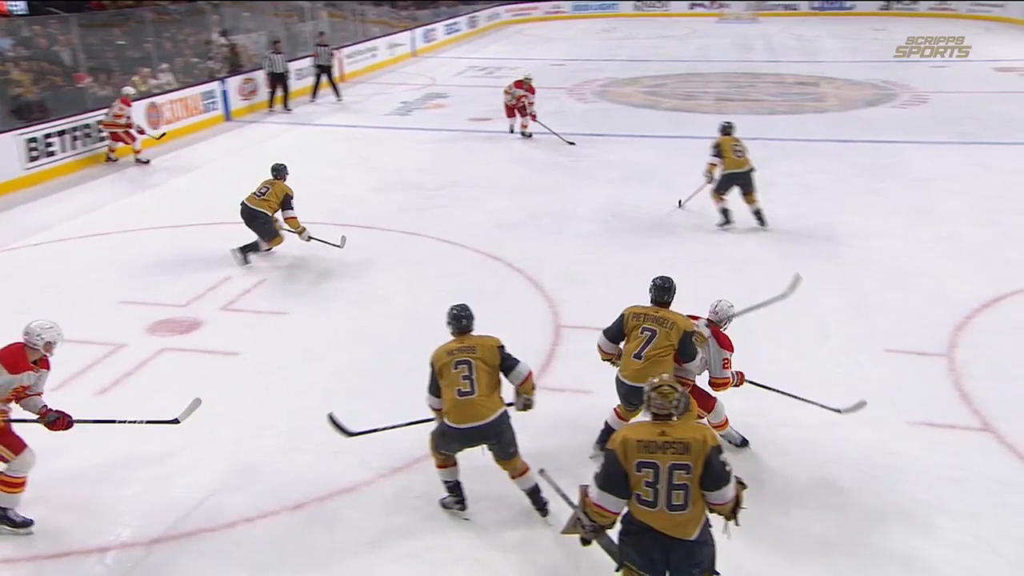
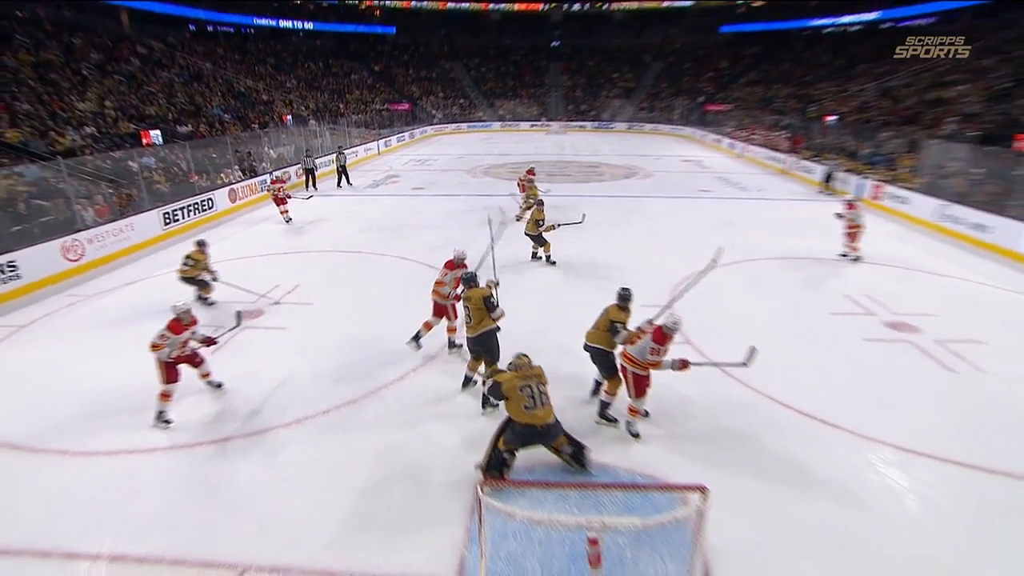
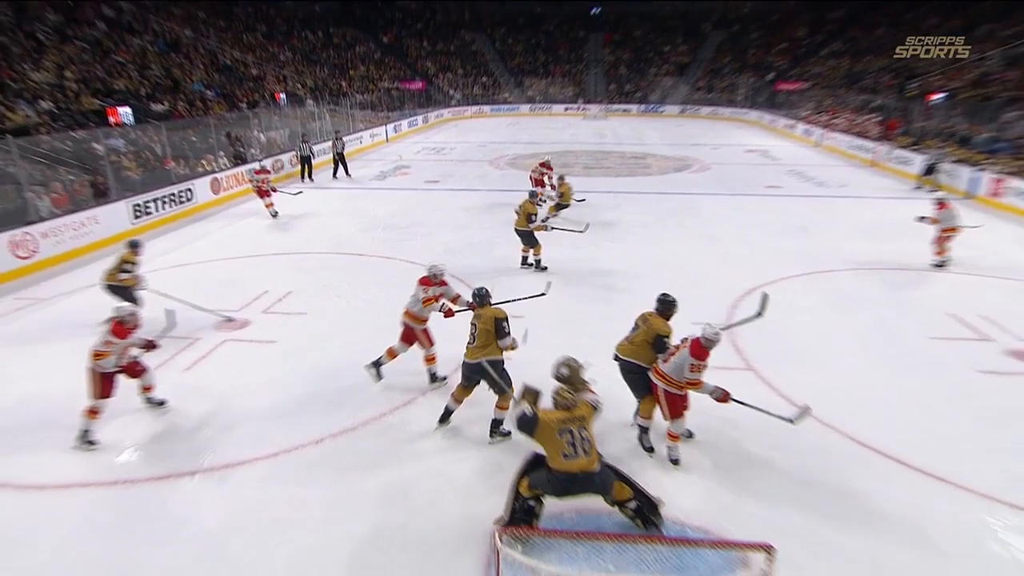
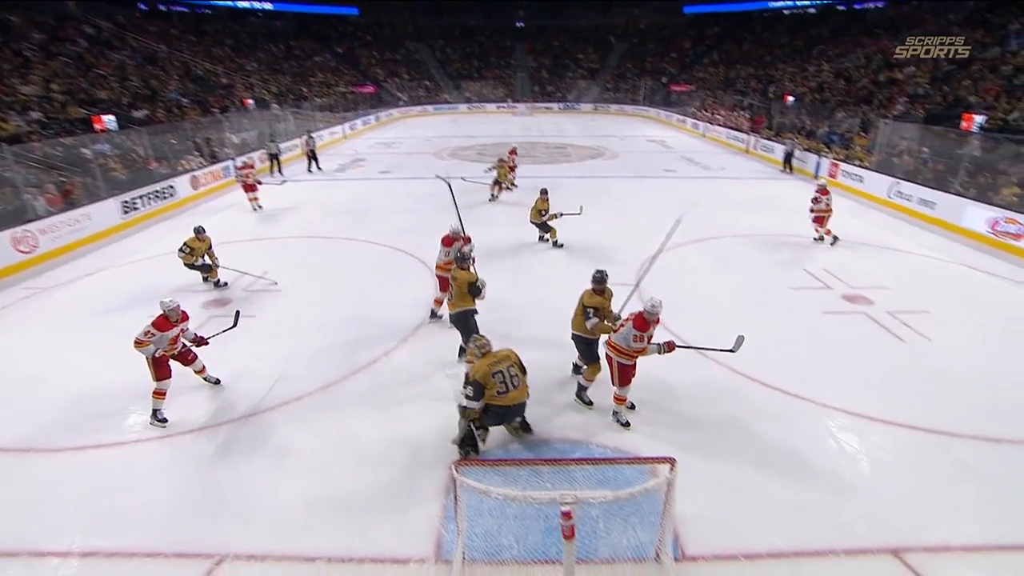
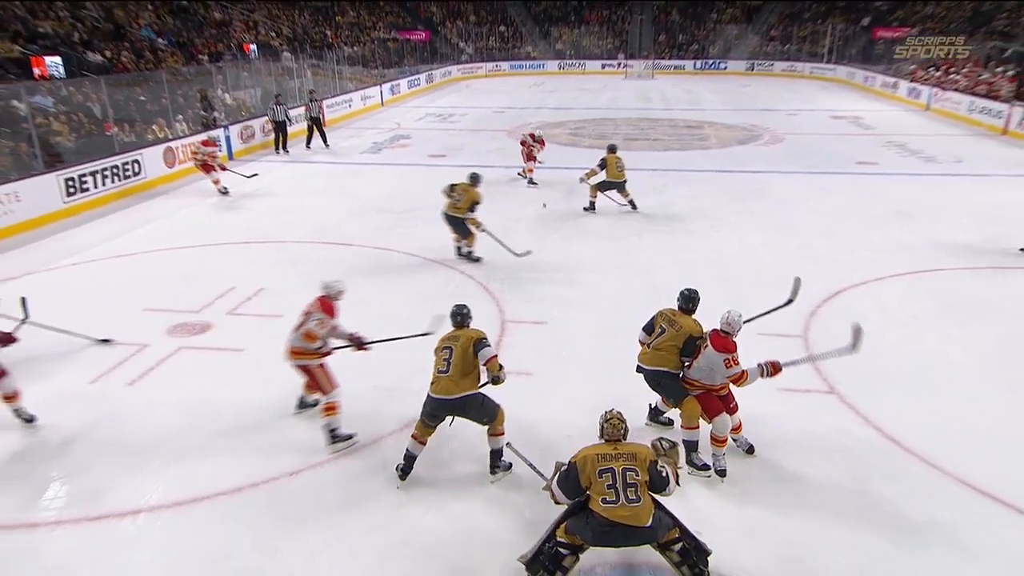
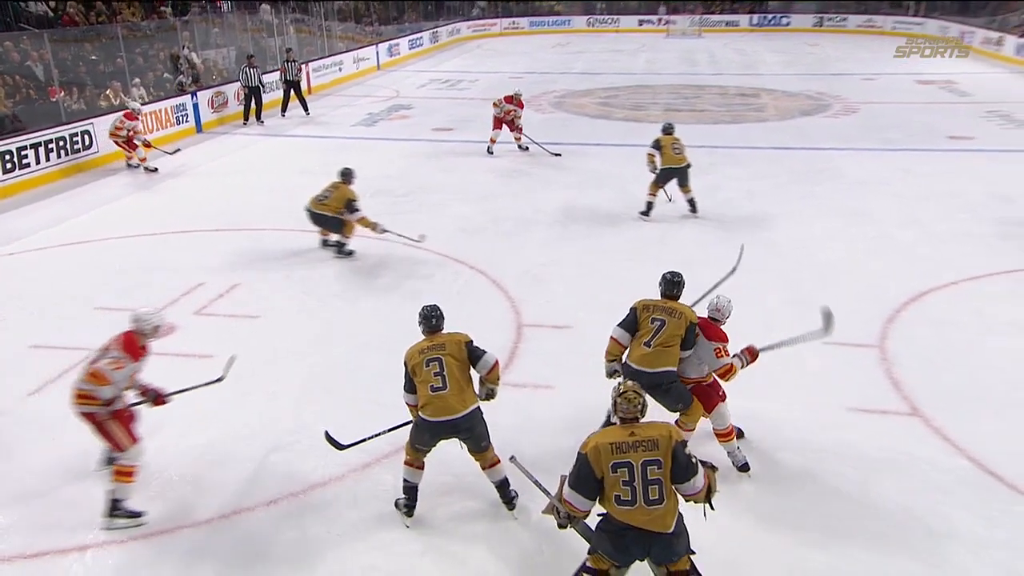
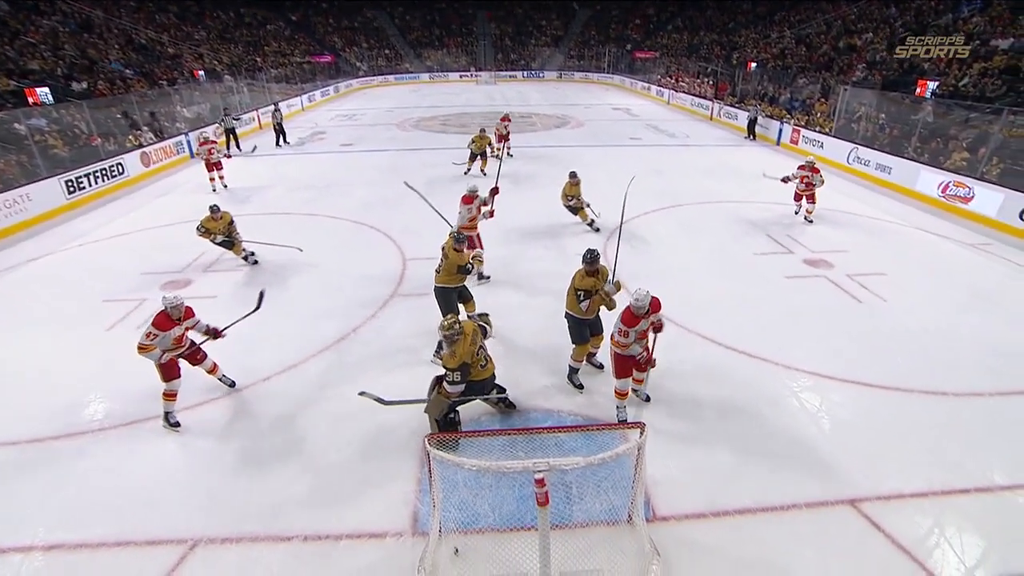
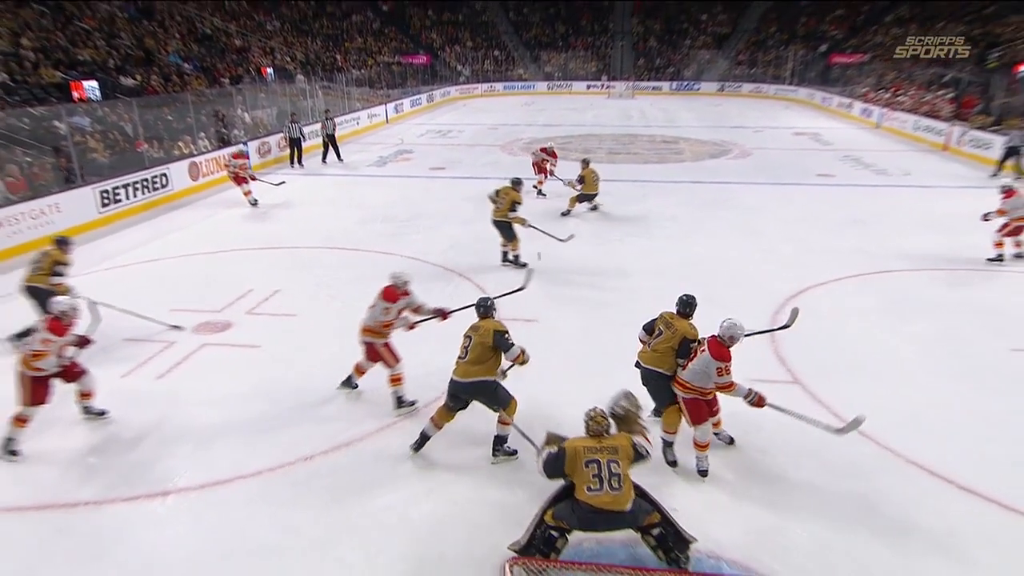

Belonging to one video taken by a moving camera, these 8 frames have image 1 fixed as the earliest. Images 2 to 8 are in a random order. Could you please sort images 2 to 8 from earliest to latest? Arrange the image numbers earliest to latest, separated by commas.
6, 5, 8, 3, 2, 4, 7
